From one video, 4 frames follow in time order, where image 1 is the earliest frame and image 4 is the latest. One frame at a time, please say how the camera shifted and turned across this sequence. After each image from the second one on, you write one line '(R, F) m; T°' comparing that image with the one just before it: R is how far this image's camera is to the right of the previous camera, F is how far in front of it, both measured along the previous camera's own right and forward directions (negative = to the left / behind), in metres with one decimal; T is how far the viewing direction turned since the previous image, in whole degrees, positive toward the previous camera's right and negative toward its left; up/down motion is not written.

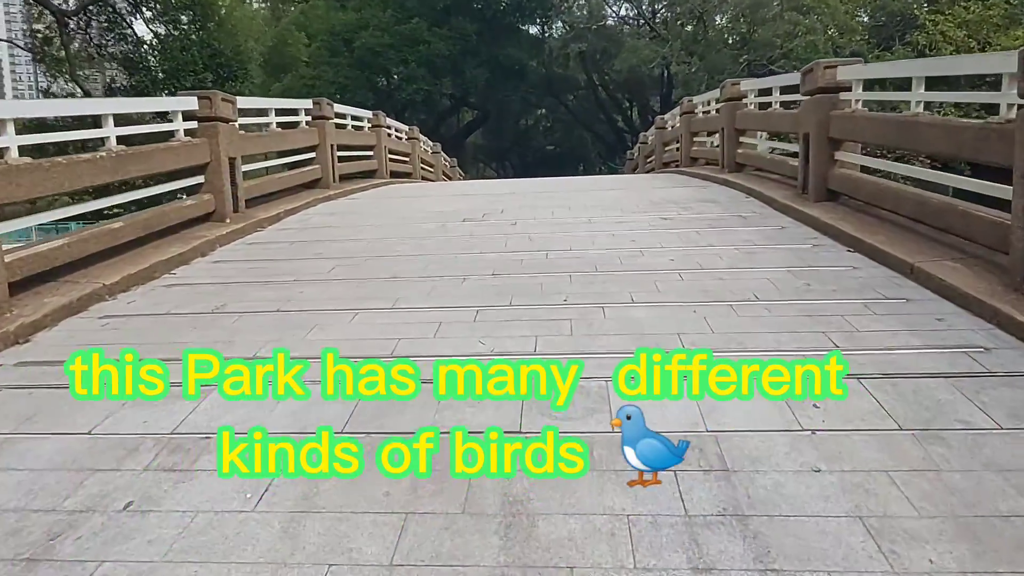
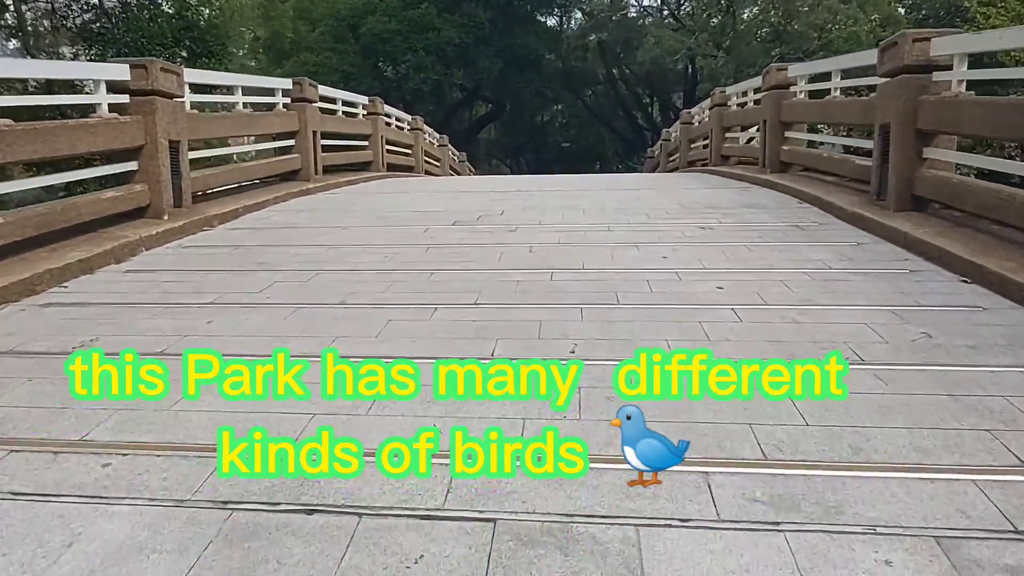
(+0.1, +1.1) m; -1°
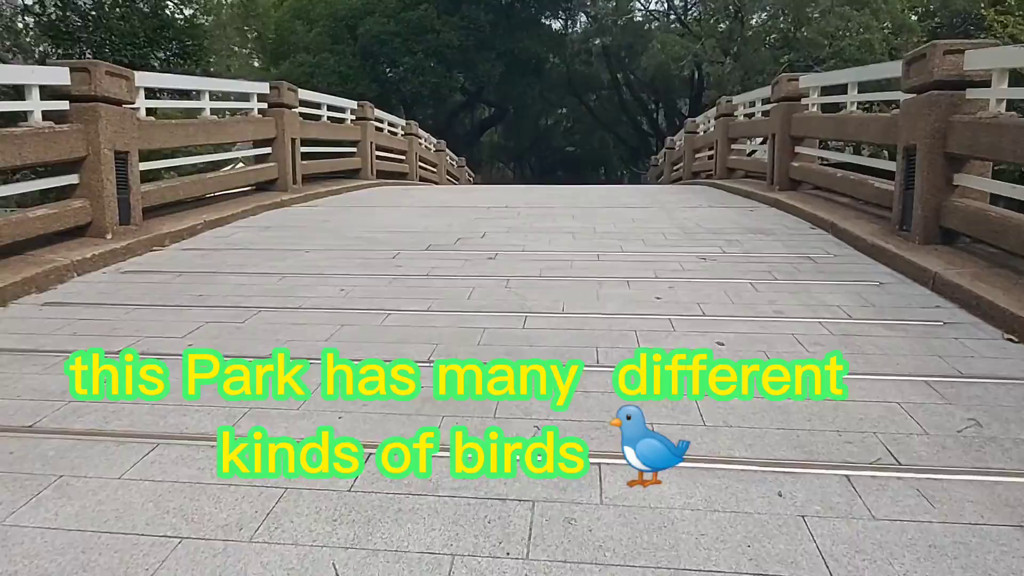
(+0.2, +0.5) m; 0°
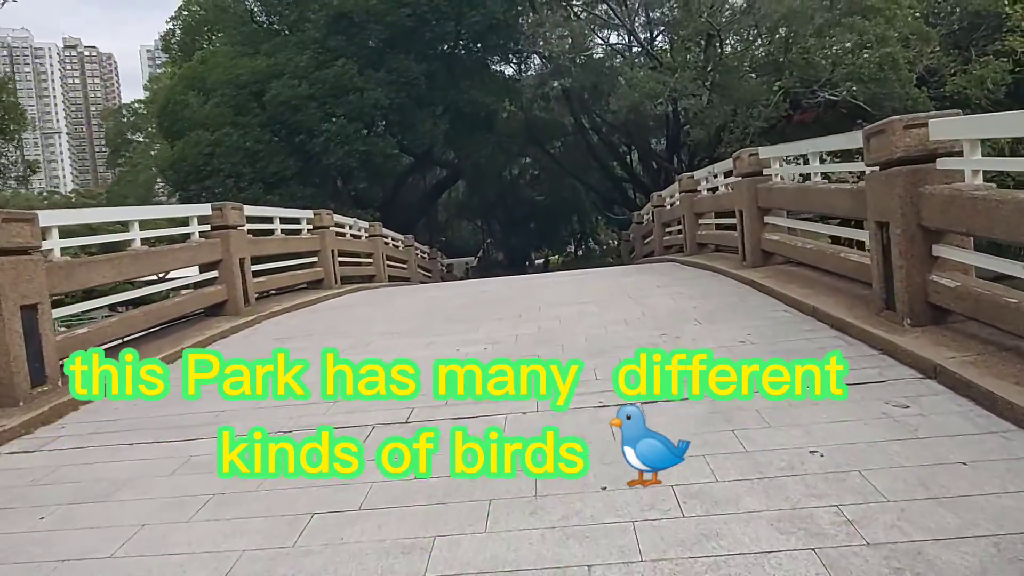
(+0.4, +3.1) m; +2°
